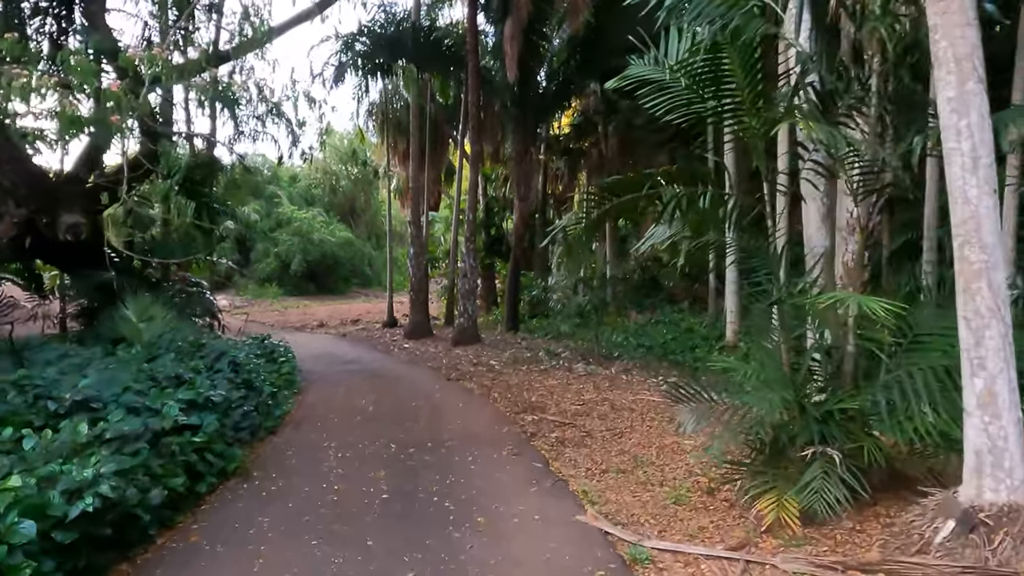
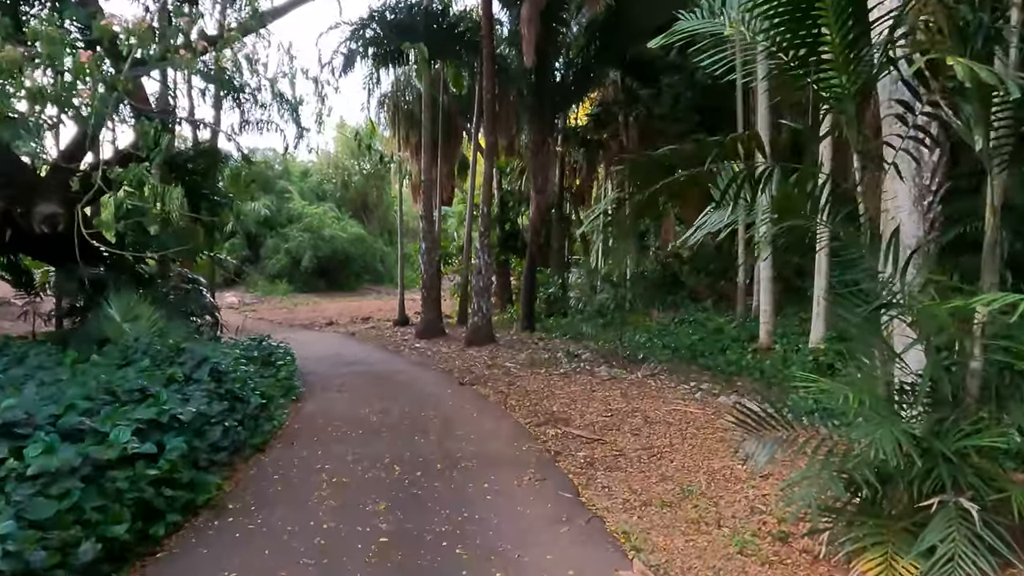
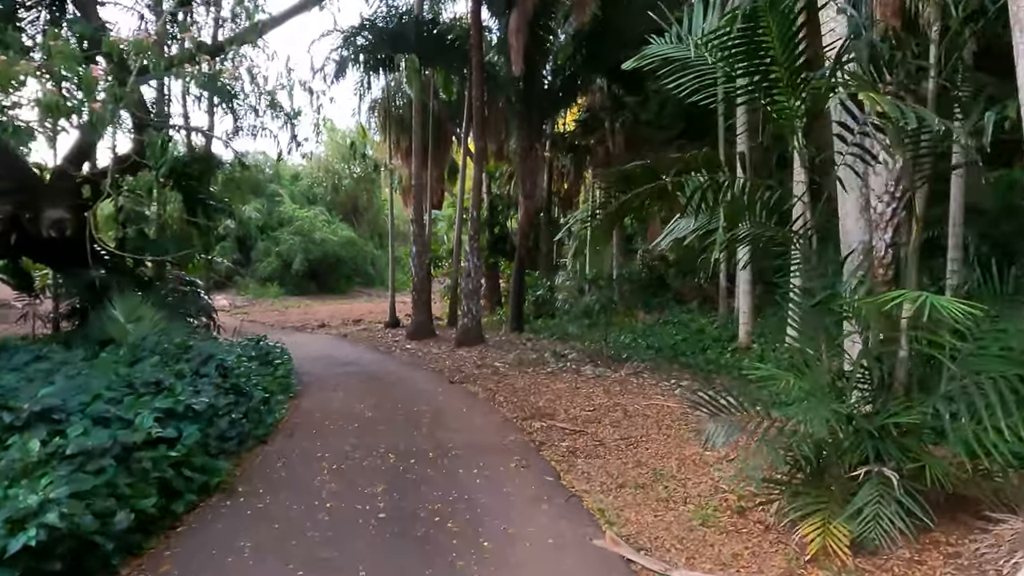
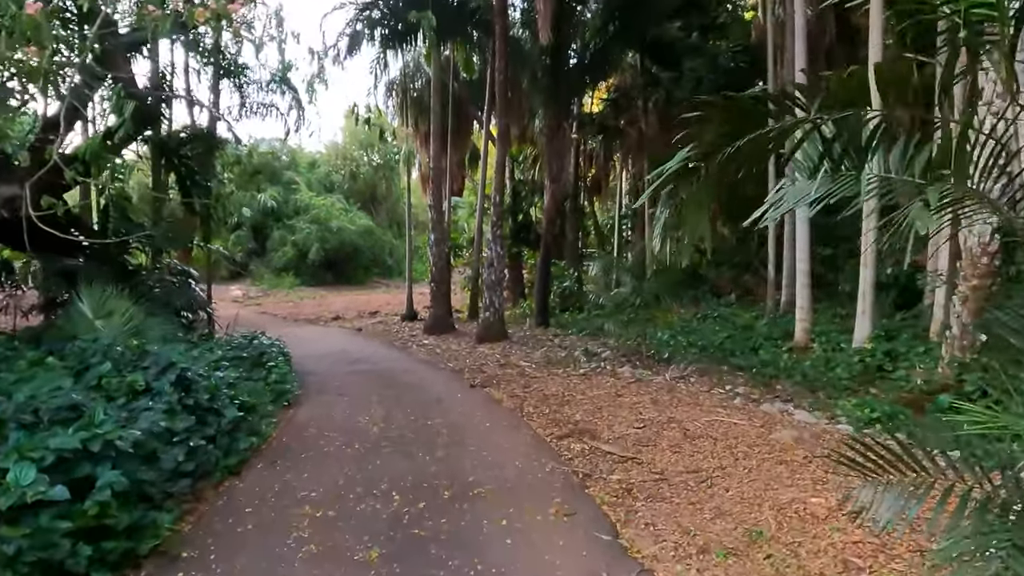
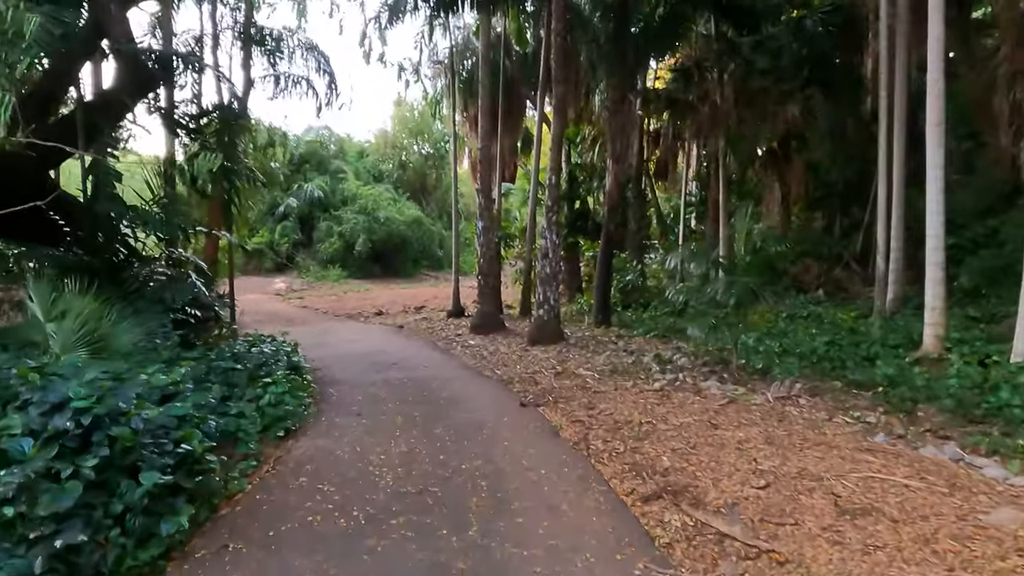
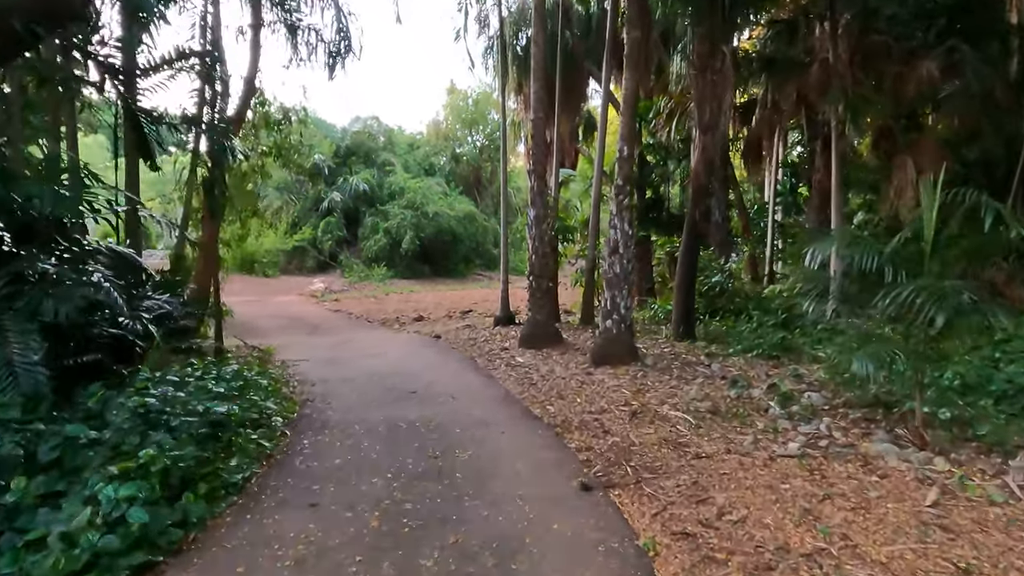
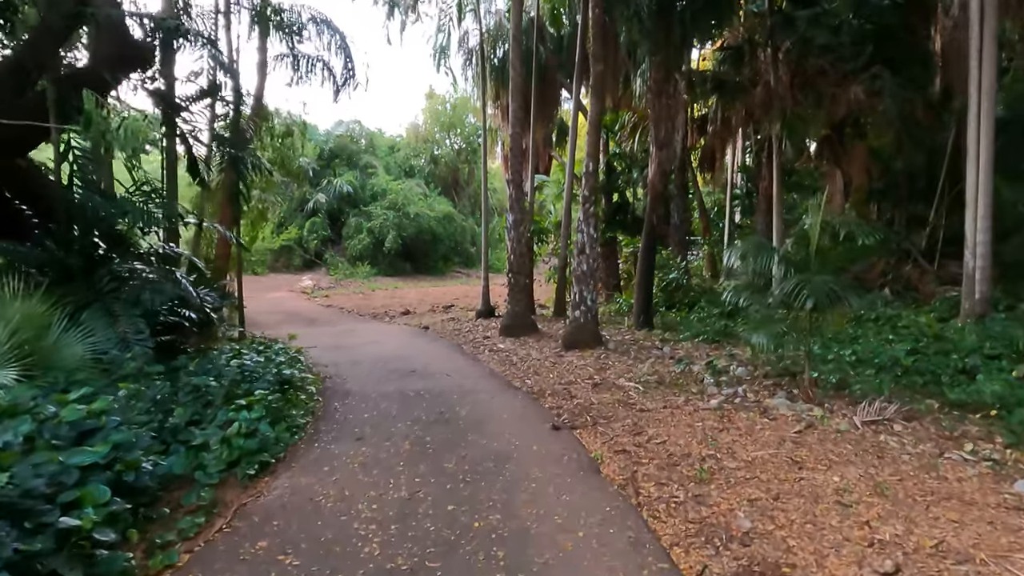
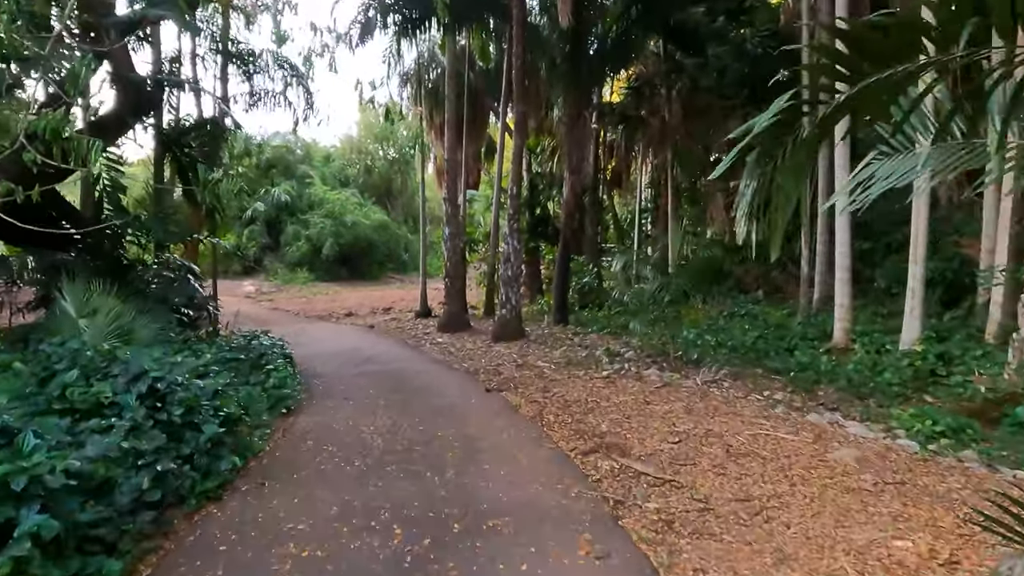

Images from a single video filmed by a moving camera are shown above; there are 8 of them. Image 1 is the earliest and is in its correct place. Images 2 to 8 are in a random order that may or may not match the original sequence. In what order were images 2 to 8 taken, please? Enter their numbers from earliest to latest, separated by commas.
3, 2, 4, 8, 5, 7, 6
